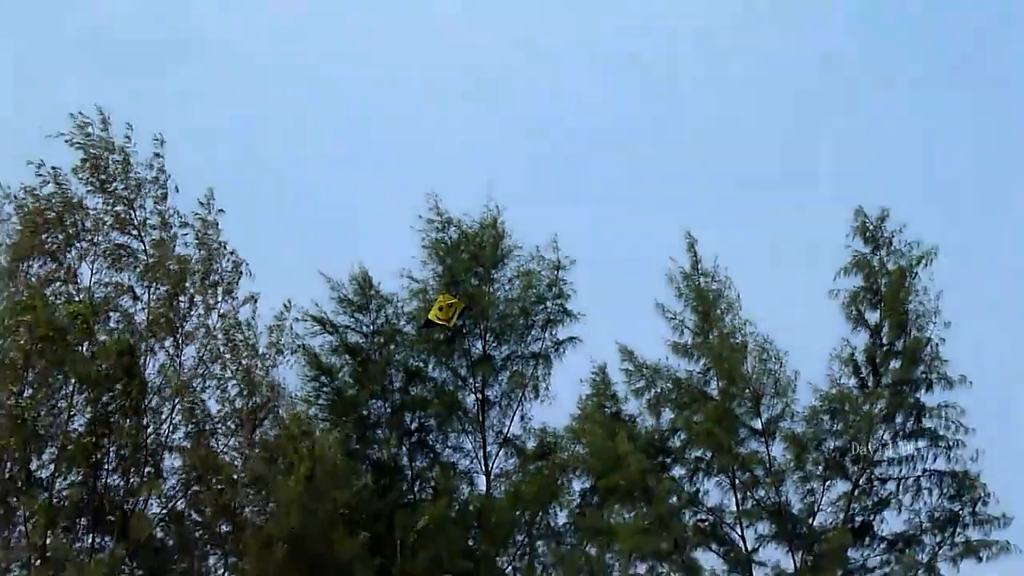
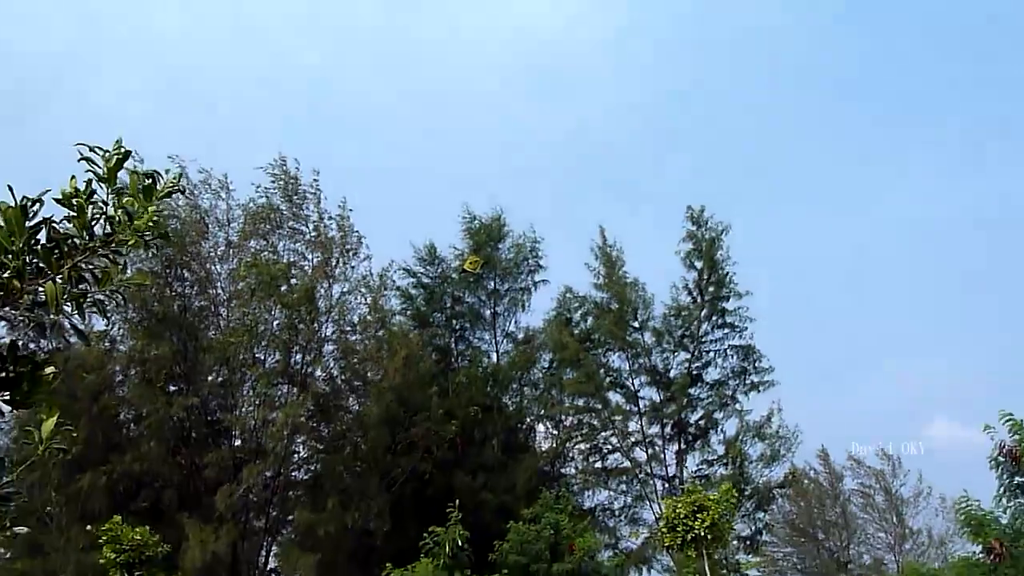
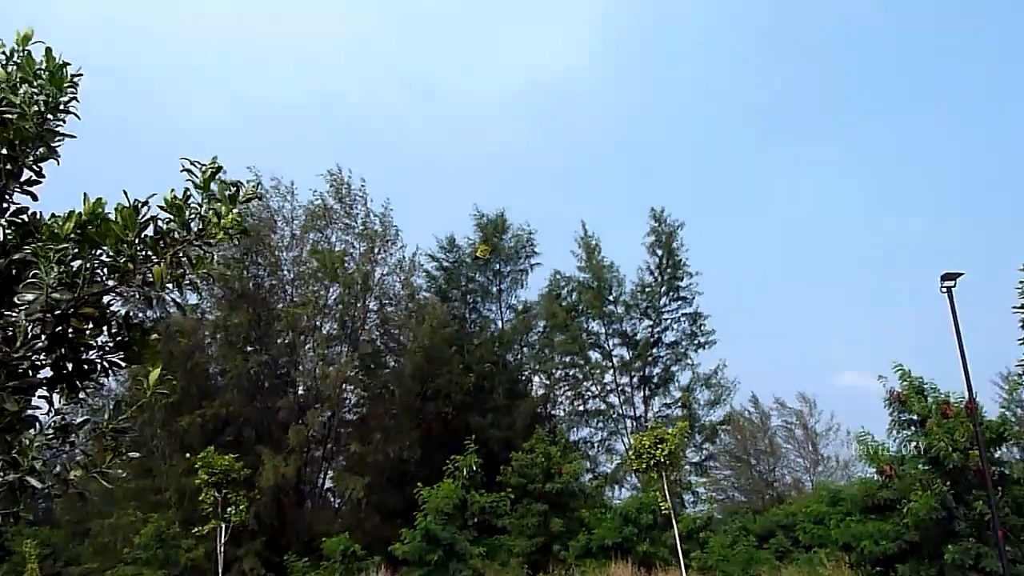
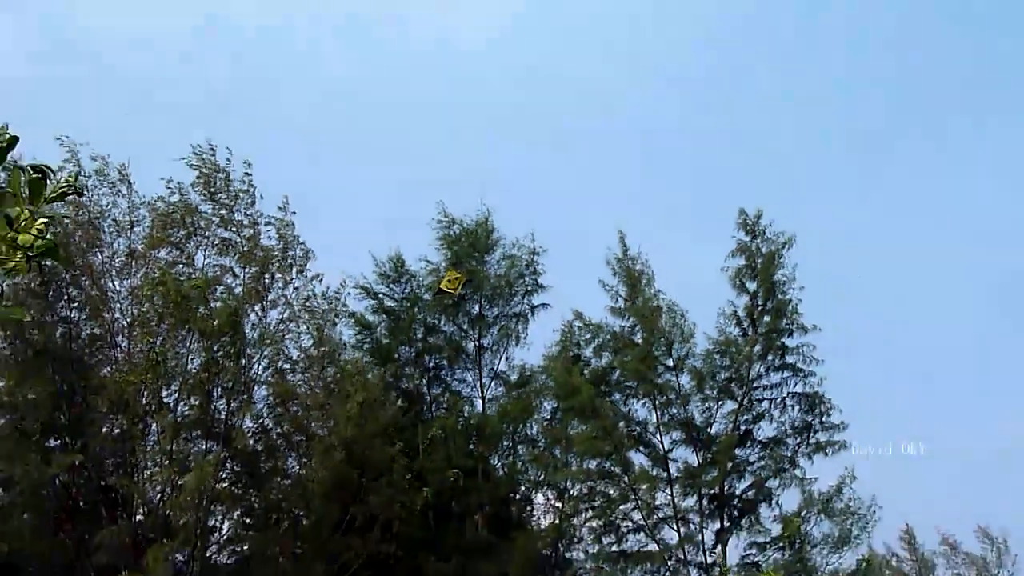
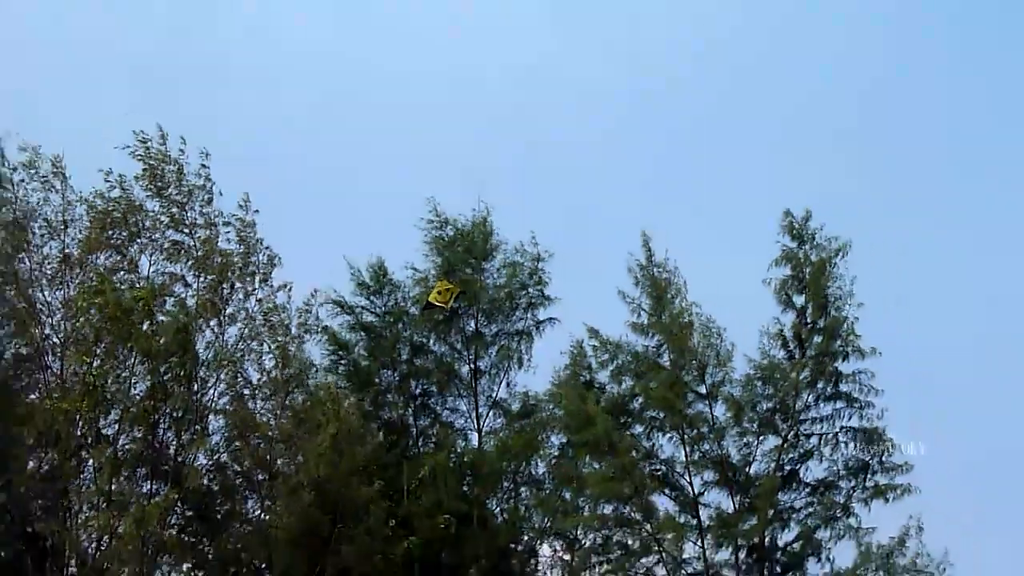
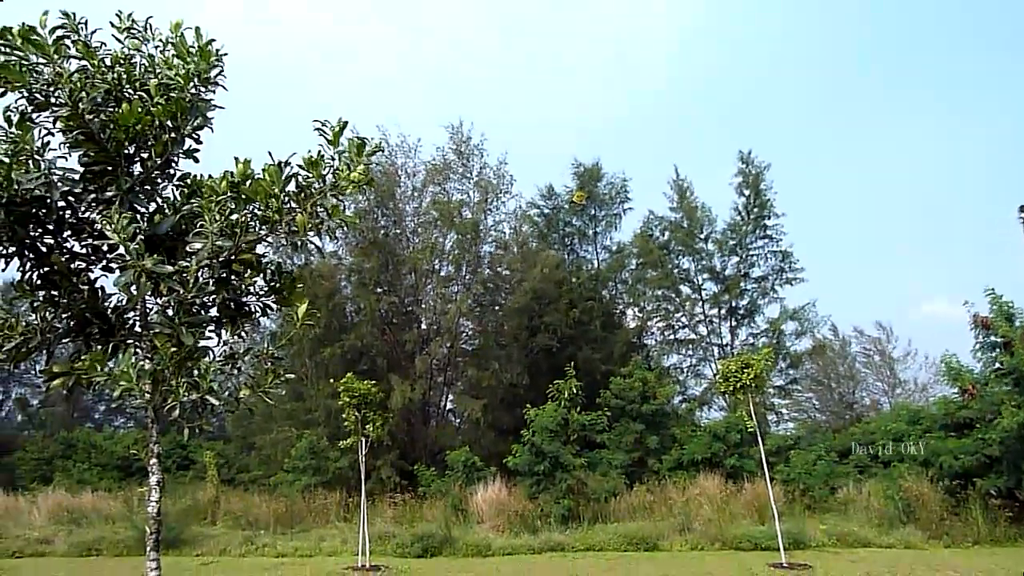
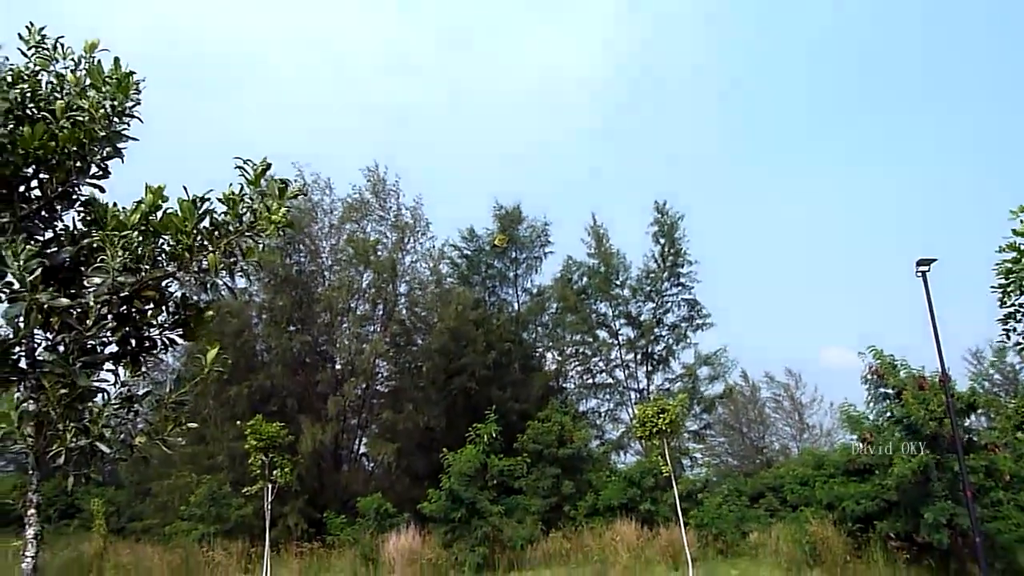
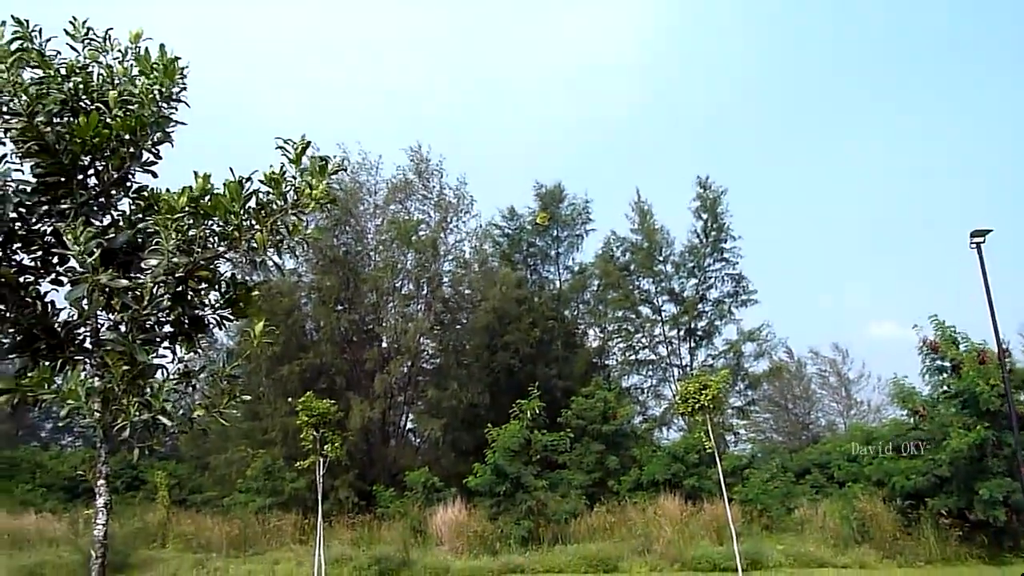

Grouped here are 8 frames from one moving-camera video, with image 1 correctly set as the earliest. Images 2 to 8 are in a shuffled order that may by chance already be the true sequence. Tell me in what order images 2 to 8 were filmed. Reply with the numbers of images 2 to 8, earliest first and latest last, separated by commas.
5, 4, 2, 3, 7, 8, 6
